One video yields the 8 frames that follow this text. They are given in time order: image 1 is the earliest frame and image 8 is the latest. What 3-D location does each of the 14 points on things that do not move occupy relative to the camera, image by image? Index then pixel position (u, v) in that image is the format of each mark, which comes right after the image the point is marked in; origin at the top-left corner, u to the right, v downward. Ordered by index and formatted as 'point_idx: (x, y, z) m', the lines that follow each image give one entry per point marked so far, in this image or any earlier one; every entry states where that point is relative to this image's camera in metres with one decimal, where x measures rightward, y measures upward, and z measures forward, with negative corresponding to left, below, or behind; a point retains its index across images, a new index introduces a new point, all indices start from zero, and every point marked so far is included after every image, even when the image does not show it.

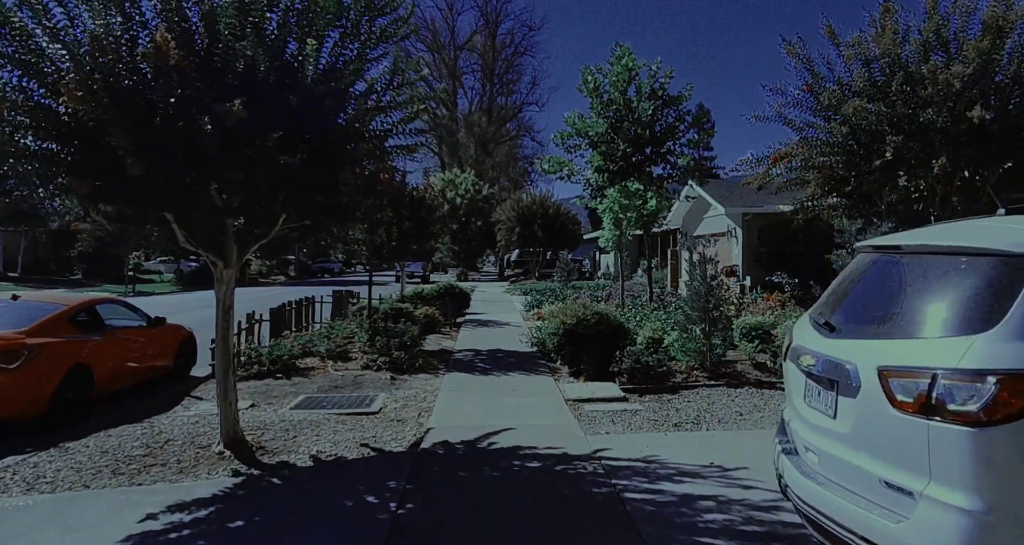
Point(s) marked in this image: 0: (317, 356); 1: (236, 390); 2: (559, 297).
0: (-2.9, -1.2, +8.9) m
1: (-2.3, -1.0, +5.0) m
2: (+1.3, -0.8, +16.9) m
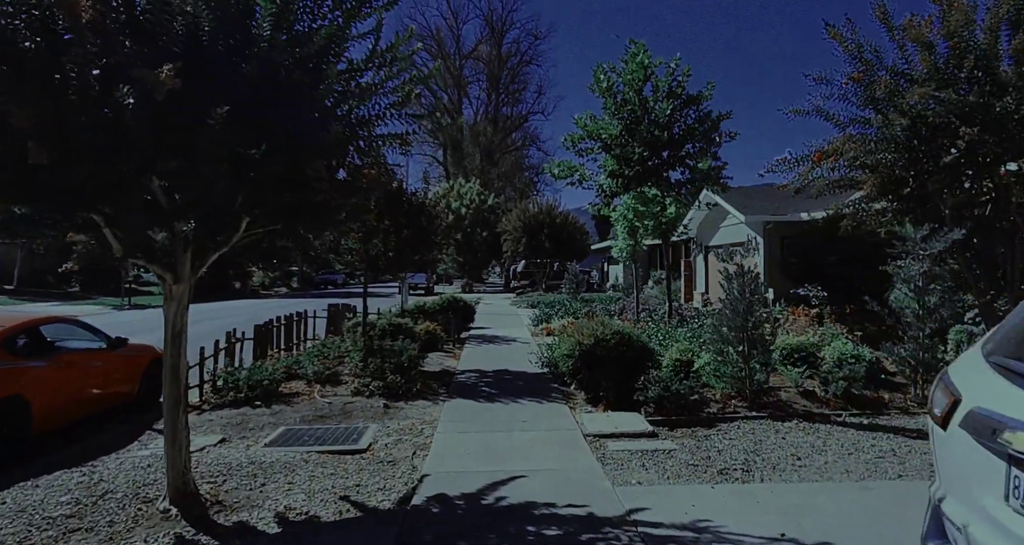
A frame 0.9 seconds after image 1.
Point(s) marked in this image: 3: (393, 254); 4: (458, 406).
0: (-2.7, -1.4, +8.0) m
1: (-2.2, -1.1, +4.1) m
2: (+1.5, -1.1, +16.0) m
3: (-2.0, +0.3, +9.7) m
4: (-0.6, -1.6, +7.2) m
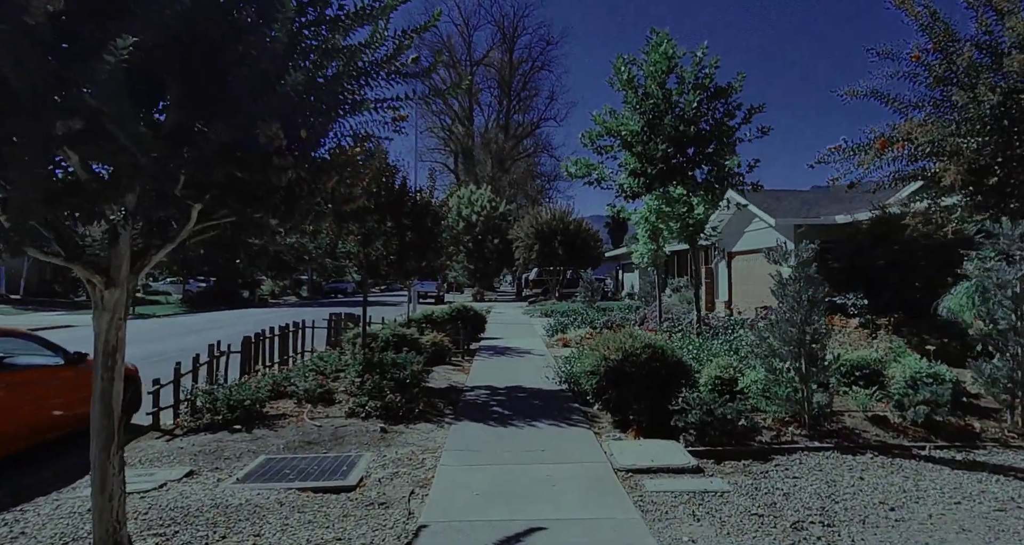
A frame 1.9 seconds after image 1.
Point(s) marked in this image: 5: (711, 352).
0: (-2.6, -1.5, +7.1) m
1: (-2.1, -1.1, +3.2) m
2: (+1.9, -1.3, +15.0) m
3: (-1.8, +0.2, +8.8) m
4: (-0.5, -1.6, +6.3) m
5: (+2.4, -1.0, +7.3) m
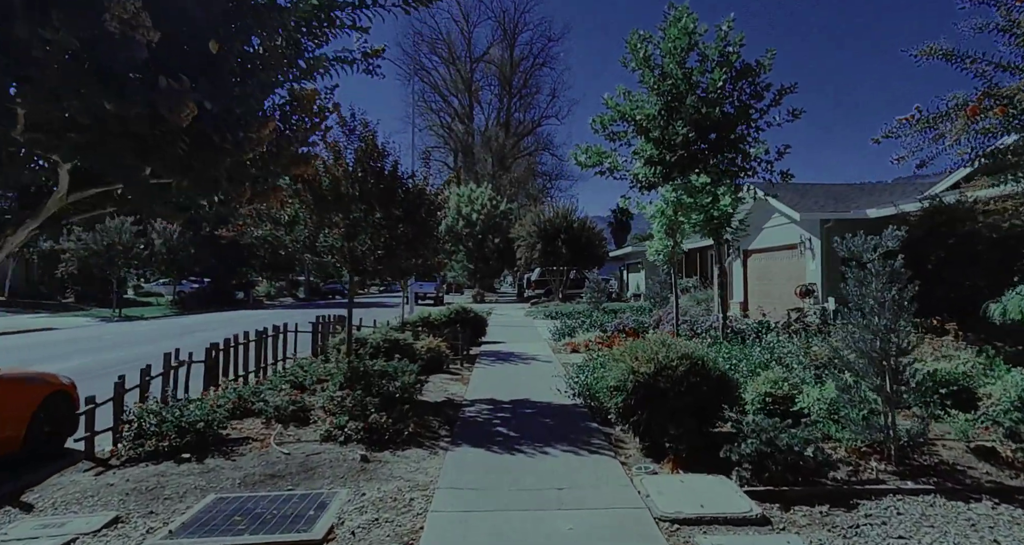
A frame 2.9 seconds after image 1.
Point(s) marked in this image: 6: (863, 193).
0: (-2.5, -1.4, +6.1) m
1: (-2.0, -1.0, +2.2) m
2: (+1.9, -1.2, +14.0) m
3: (-1.7, +0.3, +7.8) m
4: (-0.4, -1.6, +5.2) m
5: (+2.5, -0.9, +6.2) m
6: (+8.2, +1.9, +14.2) m
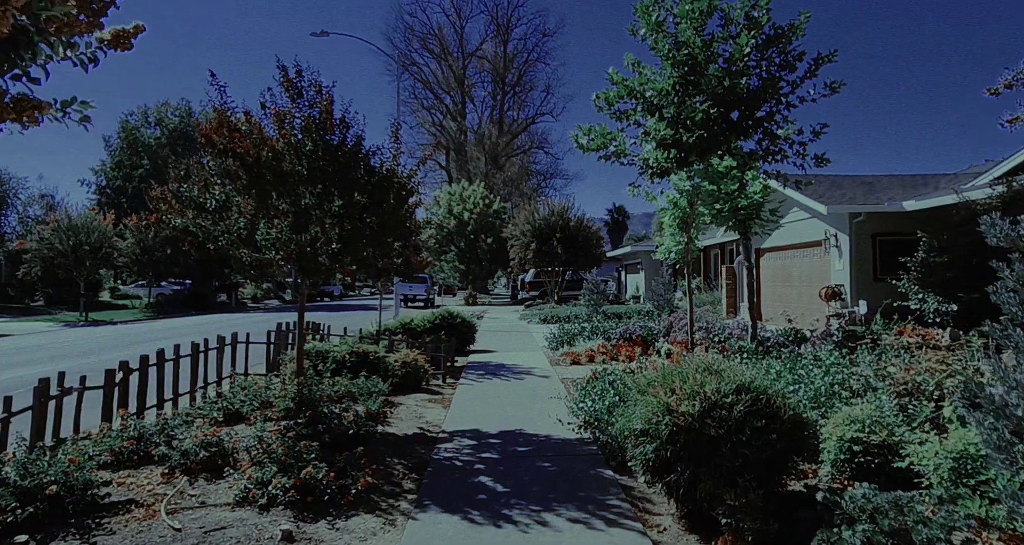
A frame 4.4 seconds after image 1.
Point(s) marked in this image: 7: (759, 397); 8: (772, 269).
0: (-2.6, -1.4, +4.5) m
1: (-2.1, -1.0, +0.6) m
2: (+1.8, -1.2, +12.5) m
3: (-1.8, +0.3, +6.2) m
4: (-0.5, -1.6, +3.7) m
5: (+2.4, -0.9, +4.7) m
6: (+8.0, +1.8, +12.8) m
7: (+1.5, -0.7, +3.6) m
8: (+6.4, +0.1, +14.9) m
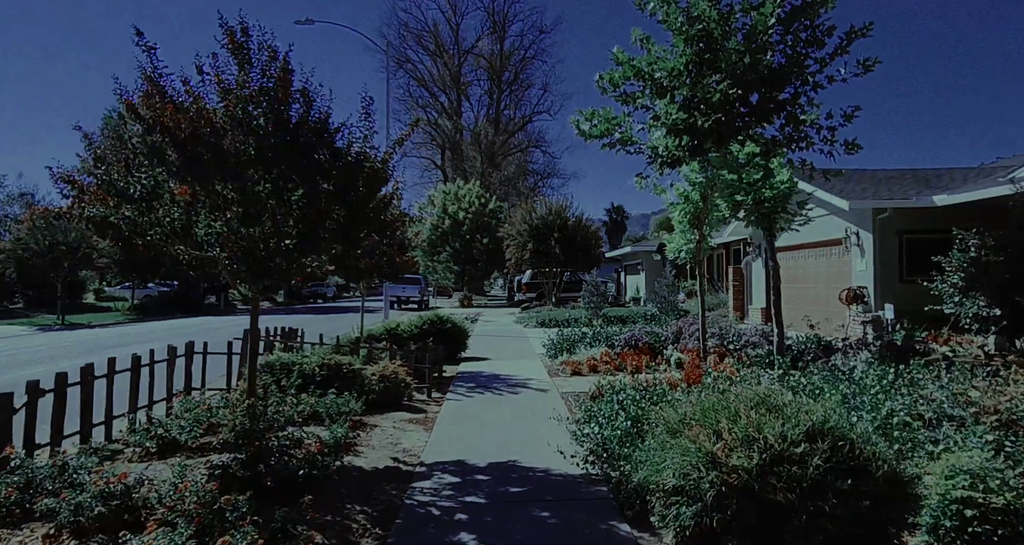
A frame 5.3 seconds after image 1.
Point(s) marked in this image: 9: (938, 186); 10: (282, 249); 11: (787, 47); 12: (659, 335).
0: (-2.6, -1.4, +3.5) m
1: (-2.1, -1.0, -0.4) m
2: (+1.7, -1.3, +11.5) m
3: (-1.9, +0.2, +5.2) m
4: (-0.6, -1.6, +2.7) m
5: (+2.3, -0.9, +3.8) m
6: (+7.9, +1.8, +11.8) m
7: (+1.4, -0.7, +2.6) m
8: (+6.3, +0.1, +14.0) m
9: (+7.7, +1.5, +10.9) m
10: (-2.0, +0.2, +5.3) m
11: (+3.6, +2.9, +7.8) m
12: (+2.6, -1.1, +10.8) m
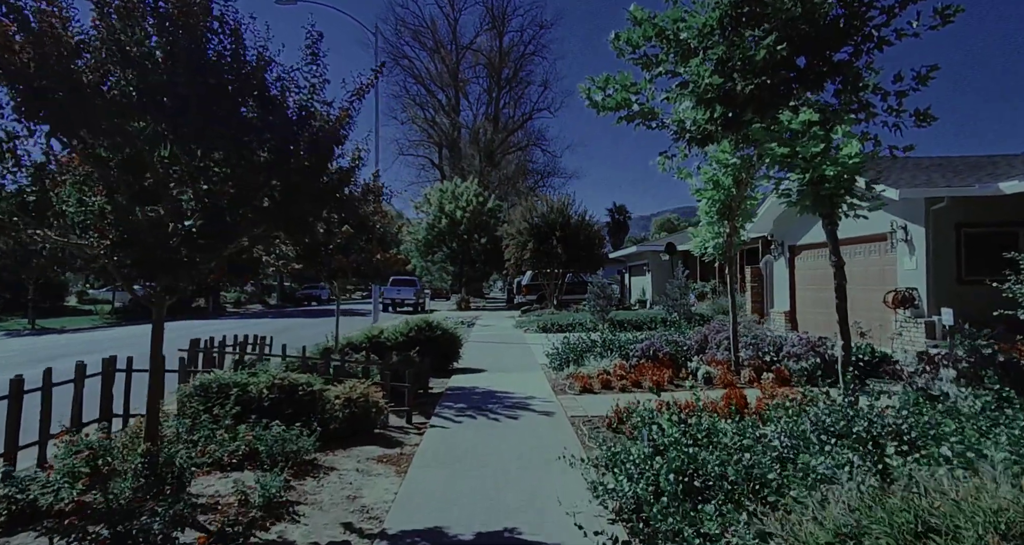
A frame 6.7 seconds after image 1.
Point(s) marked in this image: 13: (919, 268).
0: (-2.7, -1.4, +2.1) m
1: (-2.1, -1.0, -1.8) m
2: (+1.6, -1.2, +10.0) m
3: (-1.9, +0.3, +3.8) m
4: (-0.6, -1.6, +1.2) m
5: (+2.3, -0.9, +2.3) m
6: (+7.9, +1.8, +10.4) m
7: (+1.4, -0.7, +1.2) m
8: (+6.2, +0.1, +12.5) m
9: (+7.6, +1.6, +9.5) m
10: (-2.0, +0.2, +3.9) m
11: (+3.5, +2.9, +6.4) m
12: (+2.6, -1.1, +9.3) m
13: (+6.4, +0.1, +9.6) m
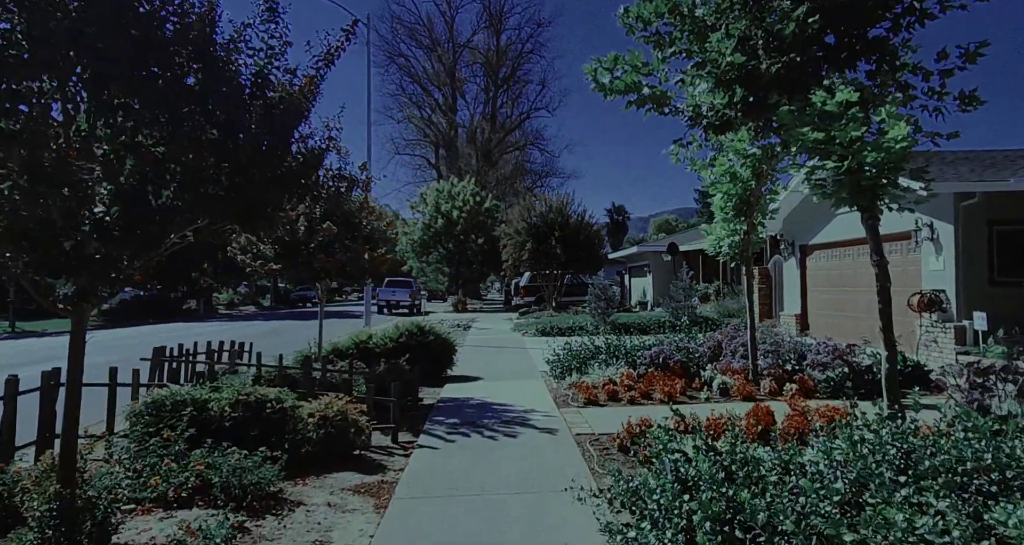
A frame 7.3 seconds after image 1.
0: (-2.7, -1.4, +1.3) m
1: (-2.1, -1.0, -2.5) m
2: (+1.6, -1.3, +9.3) m
3: (-1.9, +0.3, +3.1) m
4: (-0.6, -1.5, +0.5) m
5: (+2.3, -0.9, +1.6) m
6: (+7.9, +1.8, +9.7) m
7: (+1.4, -0.7, +0.5) m
8: (+6.2, +0.1, +11.8) m
9: (+7.6, +1.5, +8.8) m
10: (-2.0, +0.2, +3.1) m
11: (+3.5, +2.9, +5.7) m
12: (+2.5, -1.1, +8.6) m
13: (+6.4, +0.1, +8.9) m
